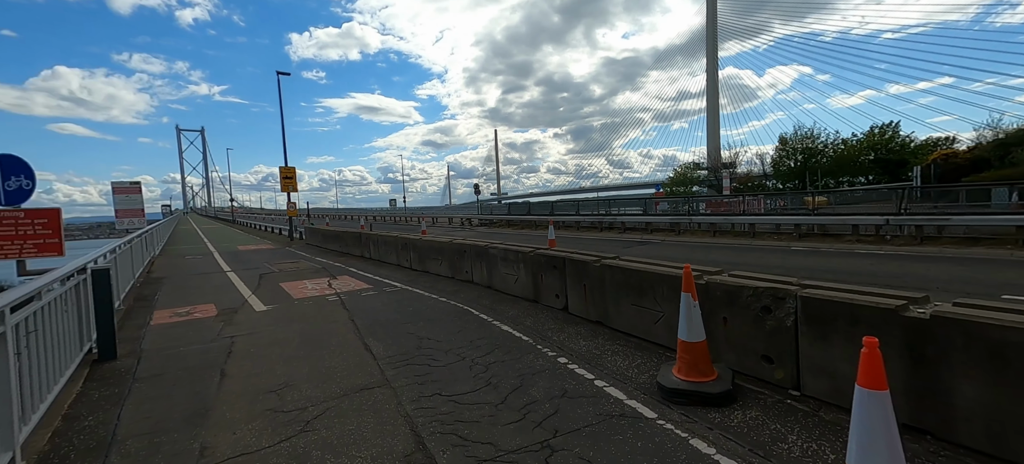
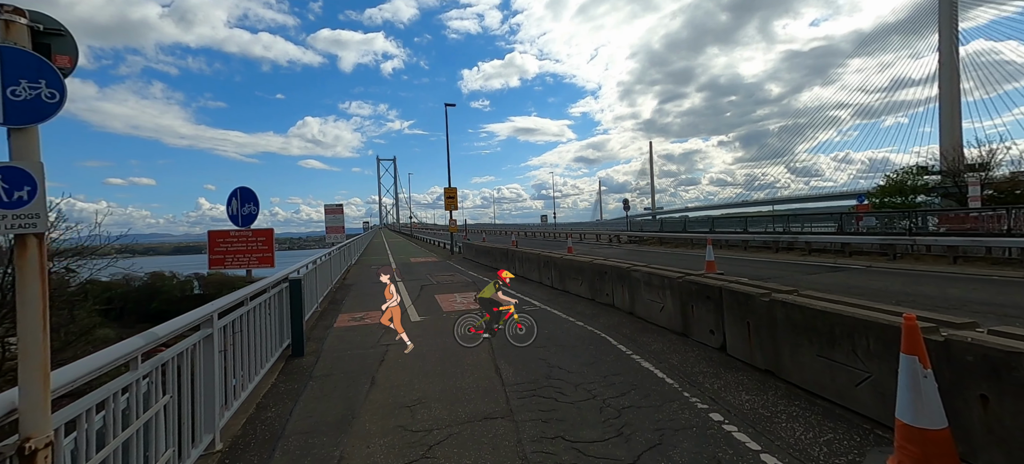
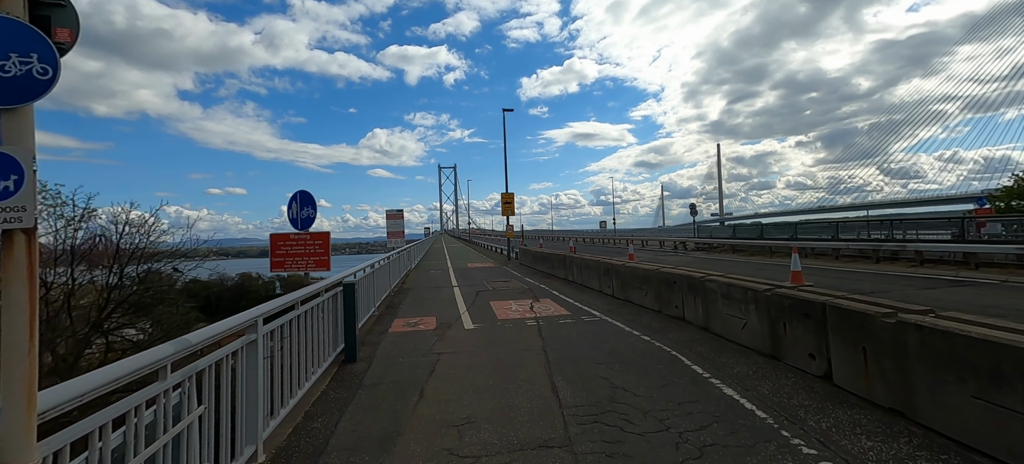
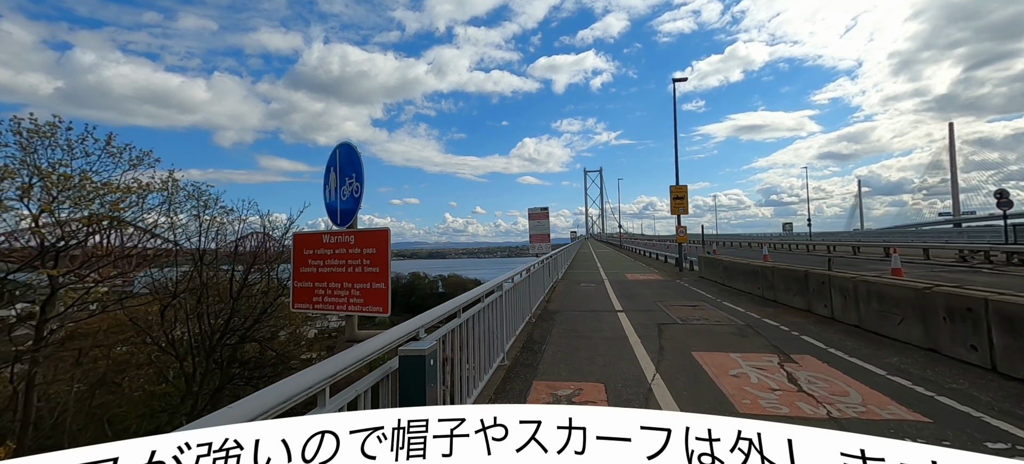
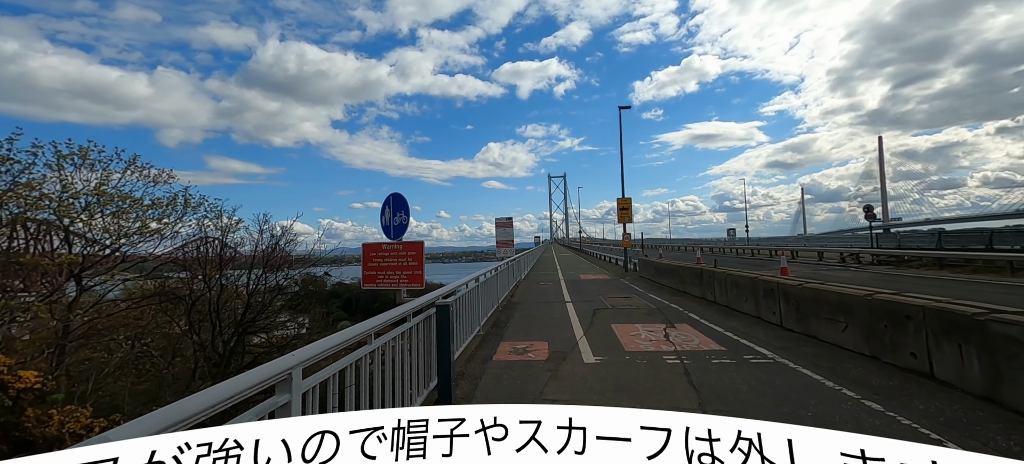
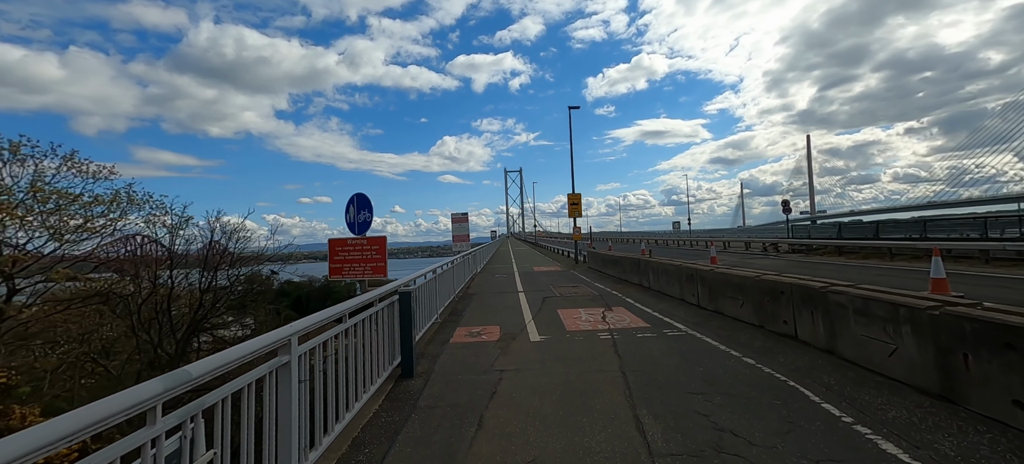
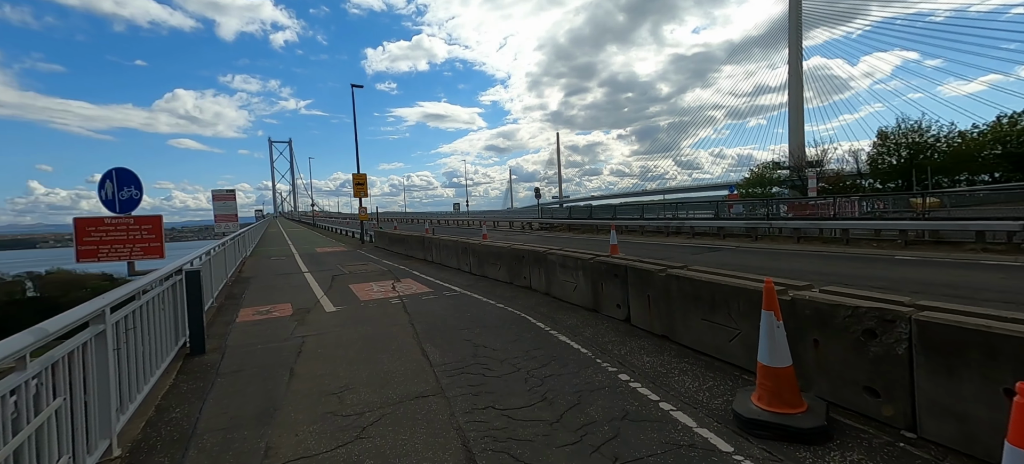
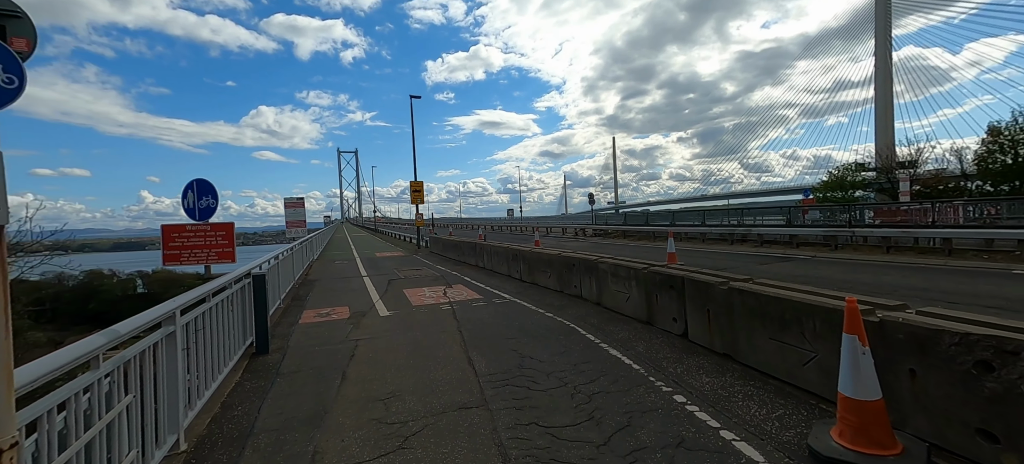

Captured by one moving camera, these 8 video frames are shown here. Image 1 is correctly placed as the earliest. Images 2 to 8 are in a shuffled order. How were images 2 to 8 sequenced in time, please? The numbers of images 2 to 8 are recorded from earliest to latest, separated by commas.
7, 8, 2, 3, 6, 5, 4
